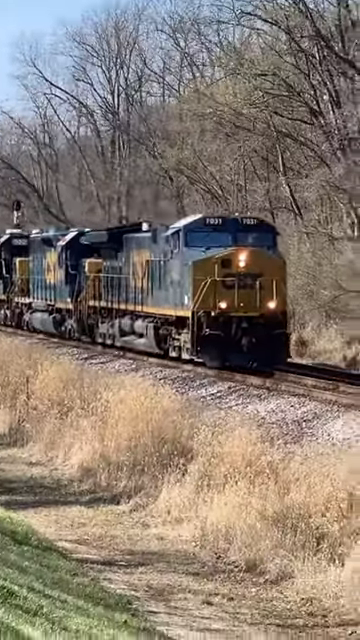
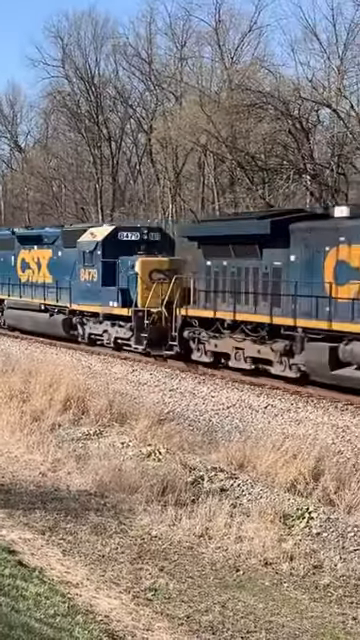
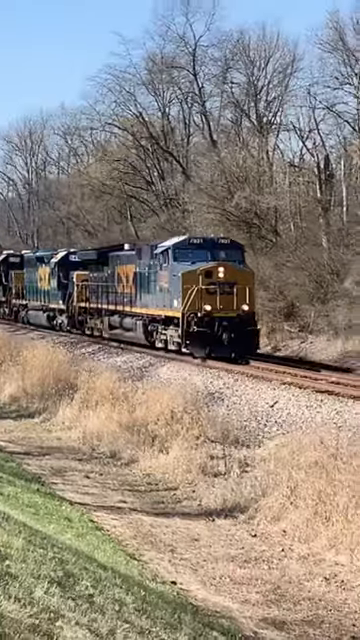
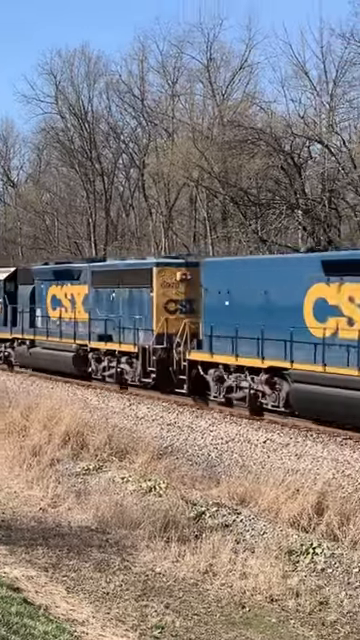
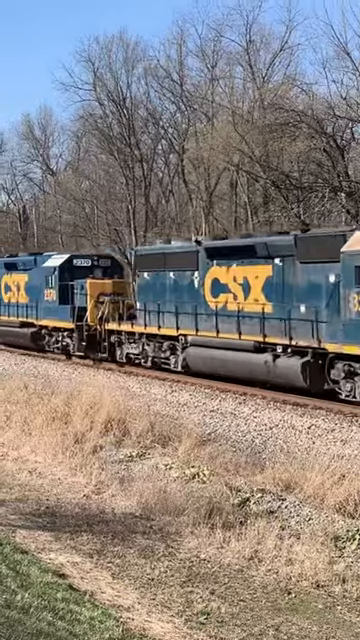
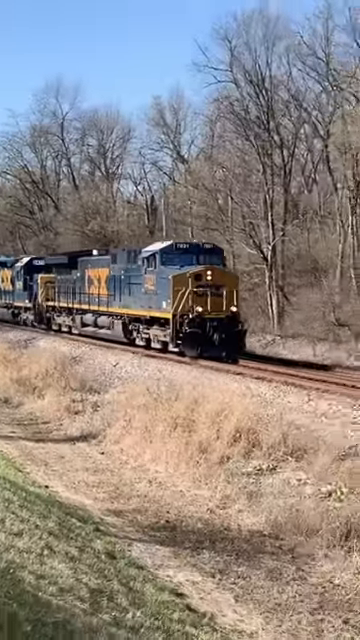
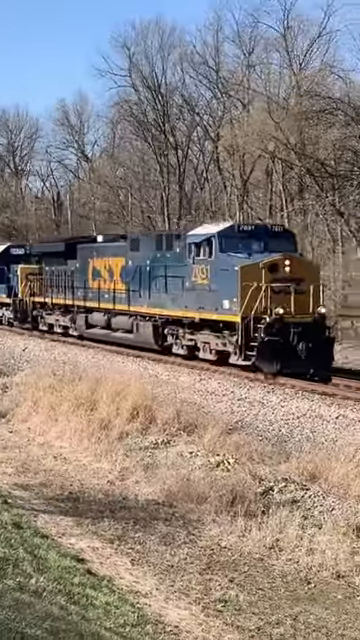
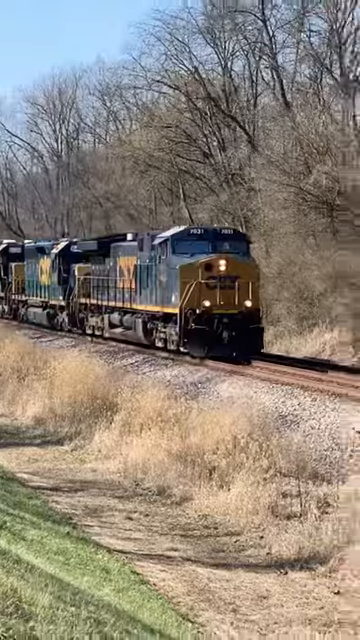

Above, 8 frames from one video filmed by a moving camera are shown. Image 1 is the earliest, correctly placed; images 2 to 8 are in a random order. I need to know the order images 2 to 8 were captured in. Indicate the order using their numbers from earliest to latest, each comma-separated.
8, 3, 6, 7, 2, 5, 4
